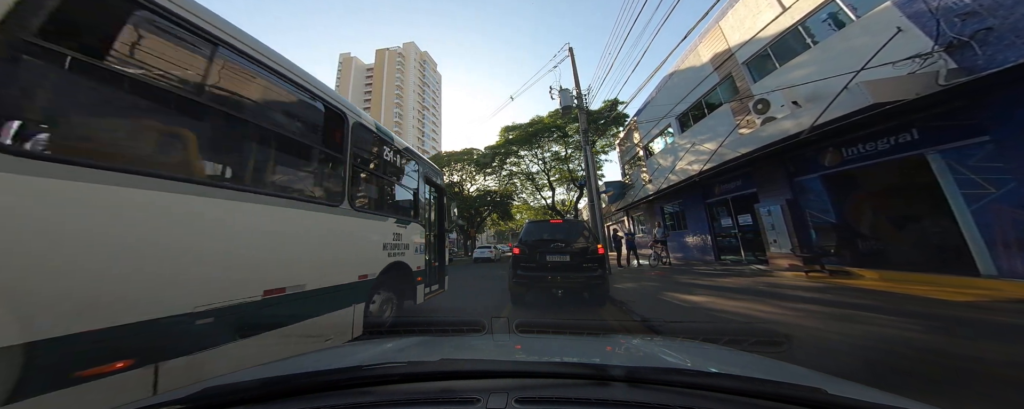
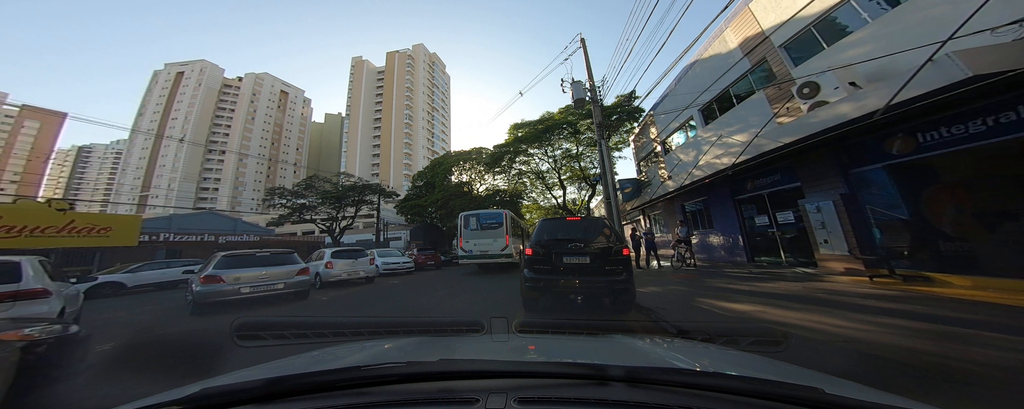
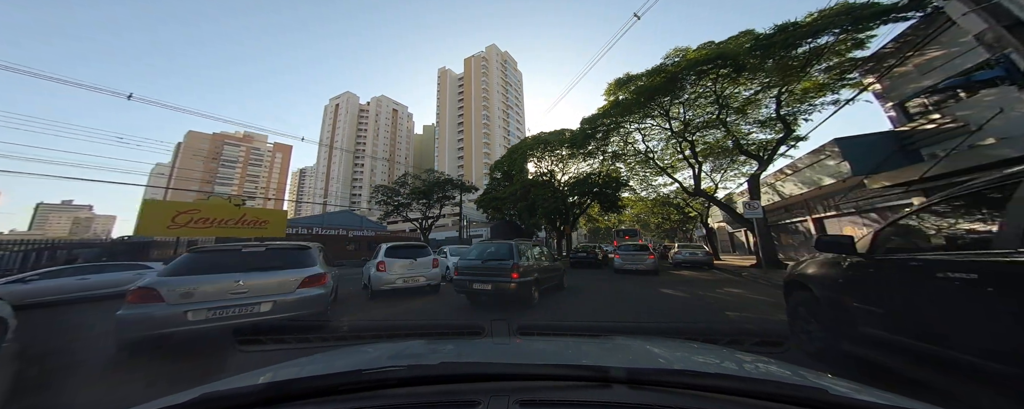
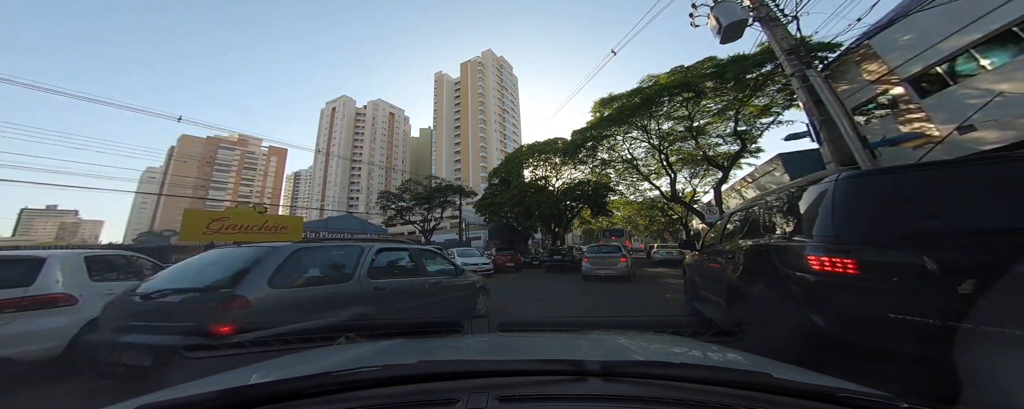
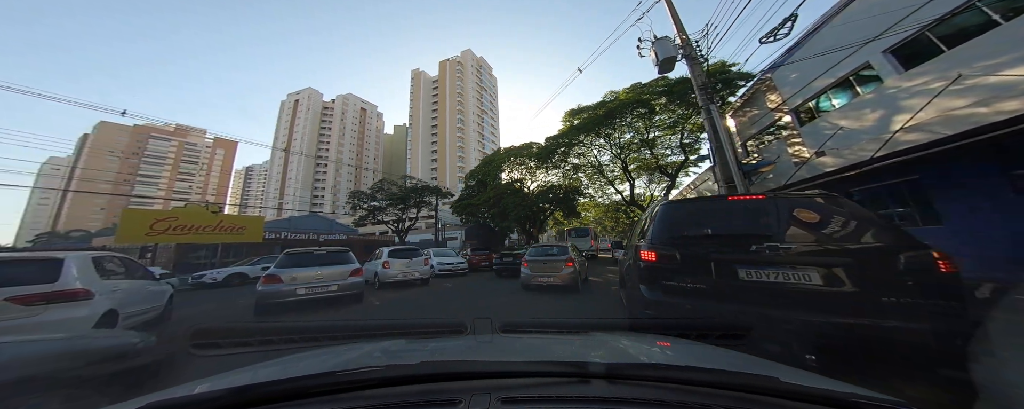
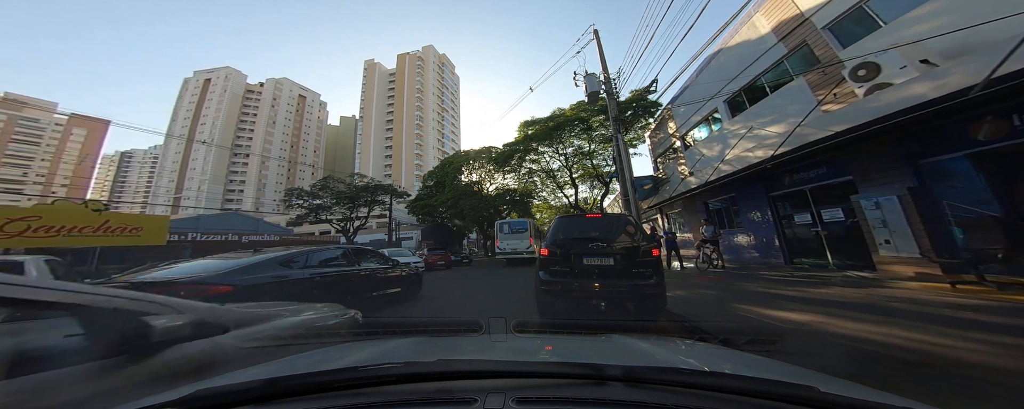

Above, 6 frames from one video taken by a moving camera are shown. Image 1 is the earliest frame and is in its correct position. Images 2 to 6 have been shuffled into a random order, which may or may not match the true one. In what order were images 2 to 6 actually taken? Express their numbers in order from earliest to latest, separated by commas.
2, 6, 5, 4, 3
